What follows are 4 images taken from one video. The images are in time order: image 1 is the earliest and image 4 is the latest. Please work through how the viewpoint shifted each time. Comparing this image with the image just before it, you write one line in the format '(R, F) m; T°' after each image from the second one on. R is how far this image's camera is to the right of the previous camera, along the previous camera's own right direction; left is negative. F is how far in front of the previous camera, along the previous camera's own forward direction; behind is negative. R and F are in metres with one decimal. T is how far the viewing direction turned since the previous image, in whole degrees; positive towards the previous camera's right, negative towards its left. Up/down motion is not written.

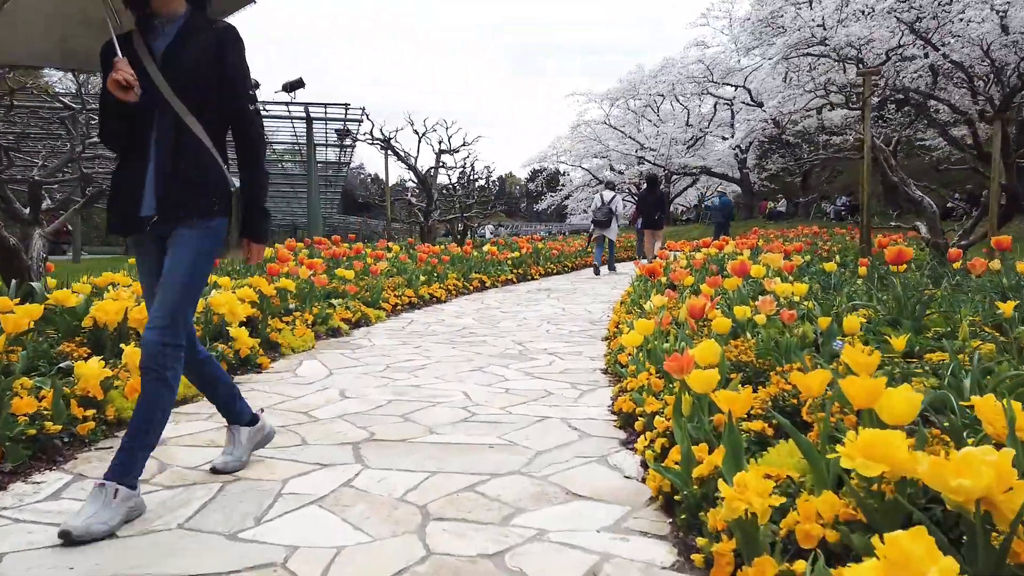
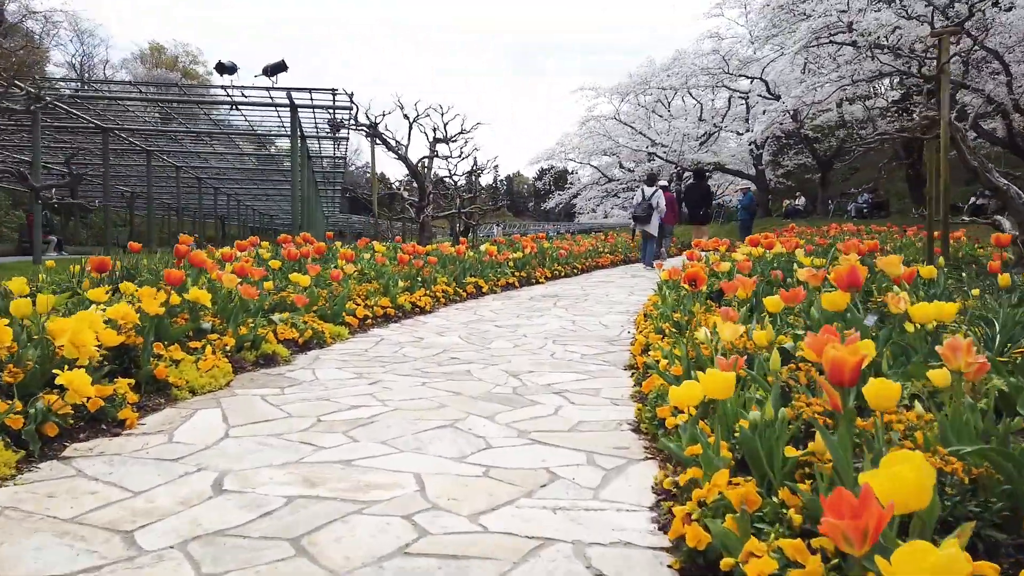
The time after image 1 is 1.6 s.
(+0.1, +1.5) m; -1°
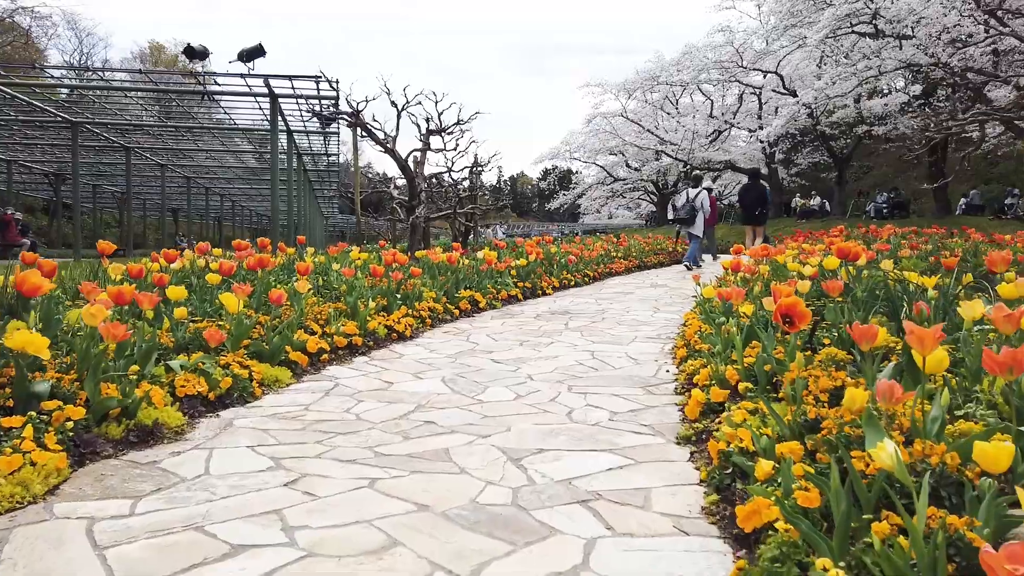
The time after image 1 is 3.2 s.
(0.0, +1.5) m; 0°
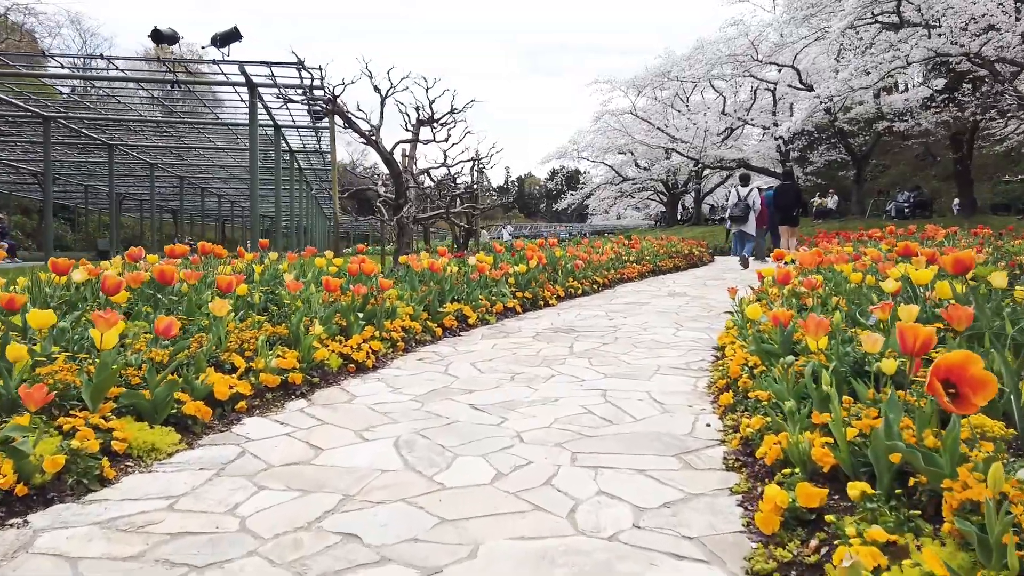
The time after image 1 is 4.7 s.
(+0.1, +1.2) m; -1°
